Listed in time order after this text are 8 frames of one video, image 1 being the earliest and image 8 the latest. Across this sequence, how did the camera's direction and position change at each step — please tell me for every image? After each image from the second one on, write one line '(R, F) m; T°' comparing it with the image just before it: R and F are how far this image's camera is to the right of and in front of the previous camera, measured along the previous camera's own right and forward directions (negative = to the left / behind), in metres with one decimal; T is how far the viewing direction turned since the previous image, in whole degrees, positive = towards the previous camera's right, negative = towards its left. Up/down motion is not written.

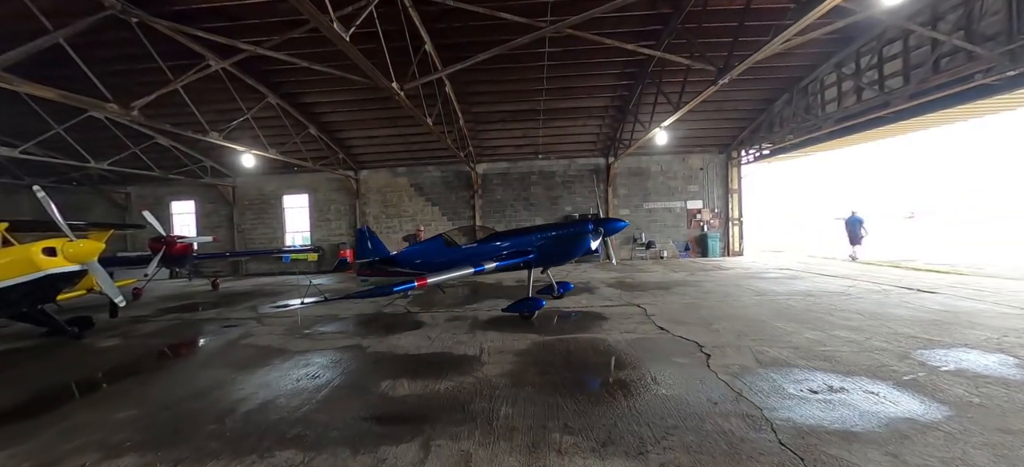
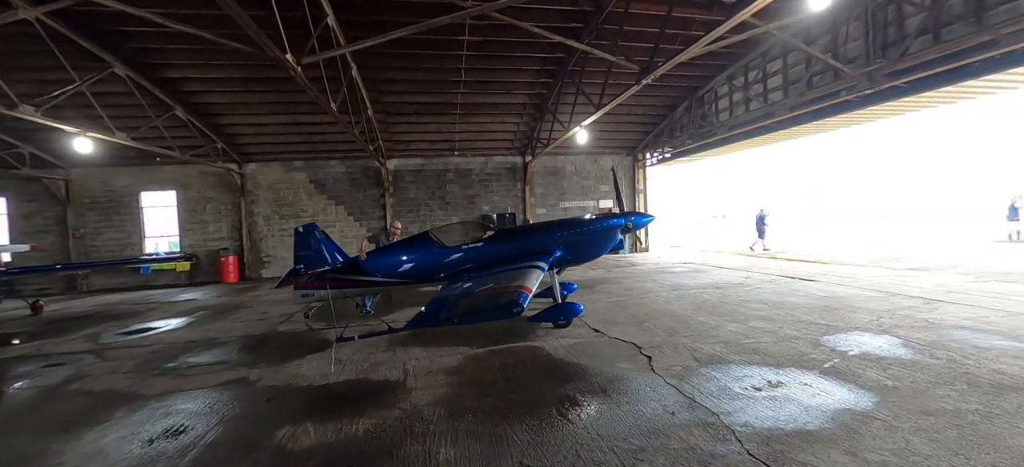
(-0.1, +0.4) m; +13°
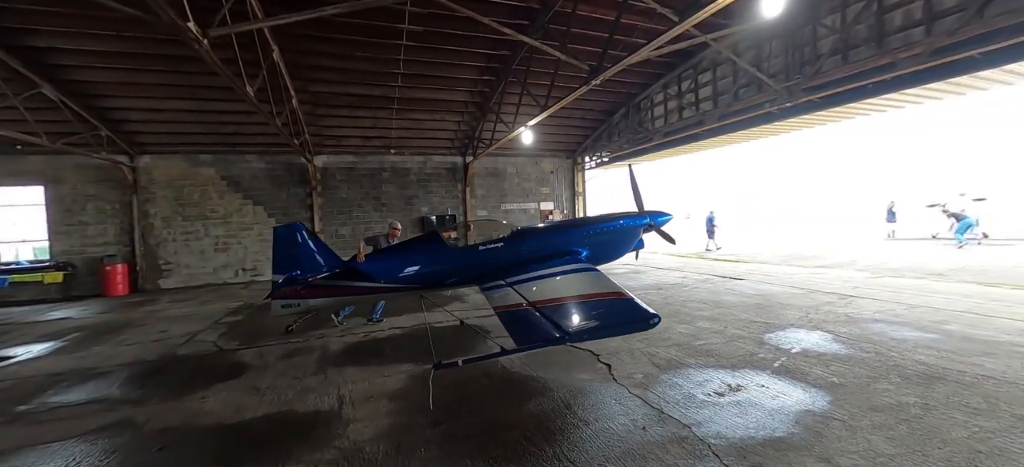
(-0.1, +0.3) m; +10°
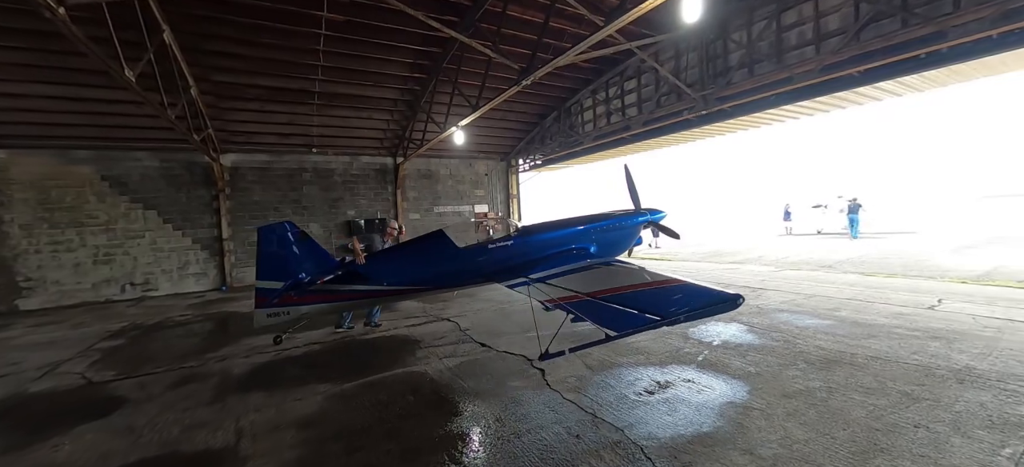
(+0.1, +0.2) m; +10°
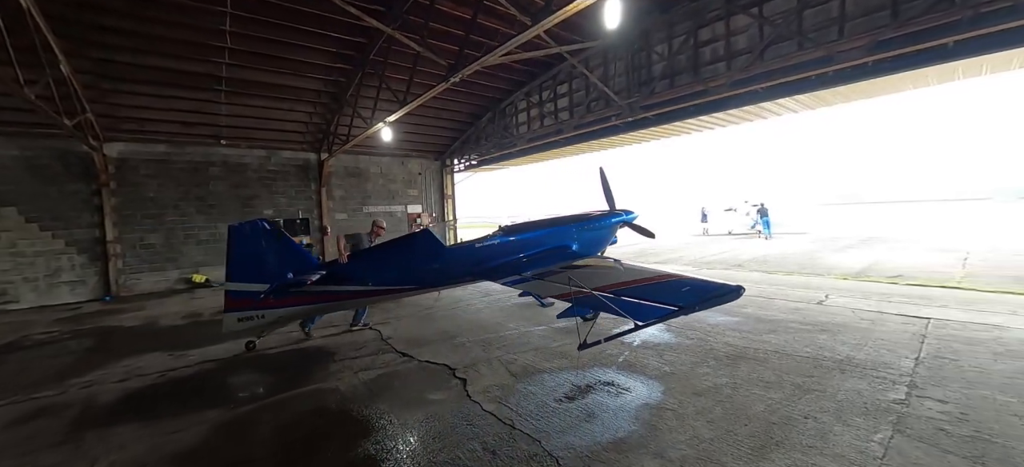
(+0.2, +0.1) m; +9°
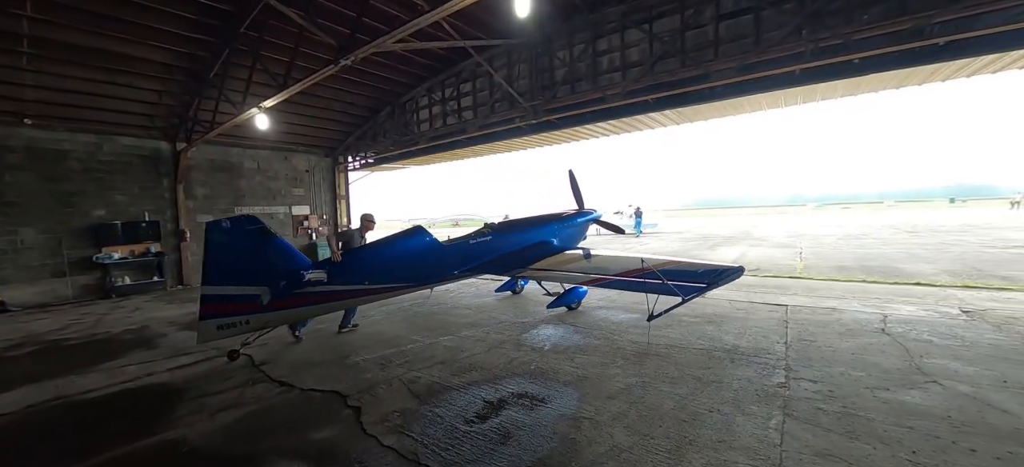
(0.0, +0.3) m; +14°
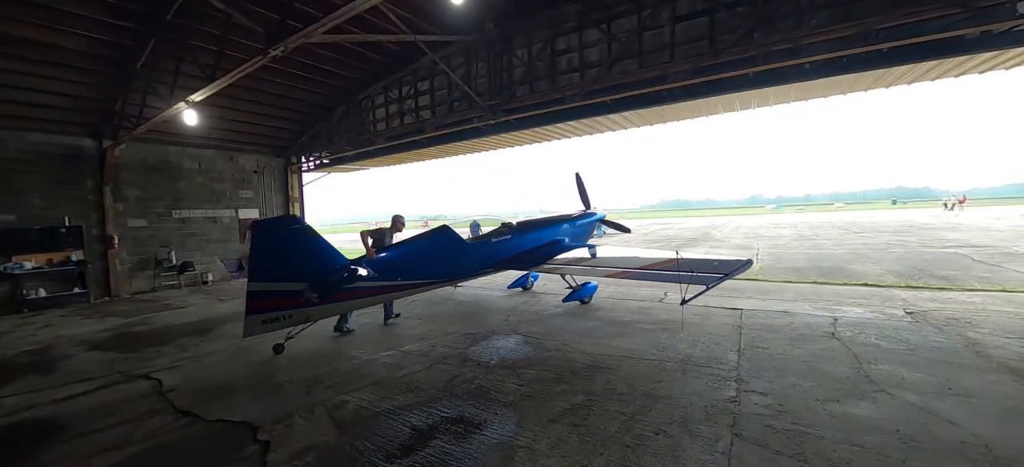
(+0.2, +0.2) m; +4°
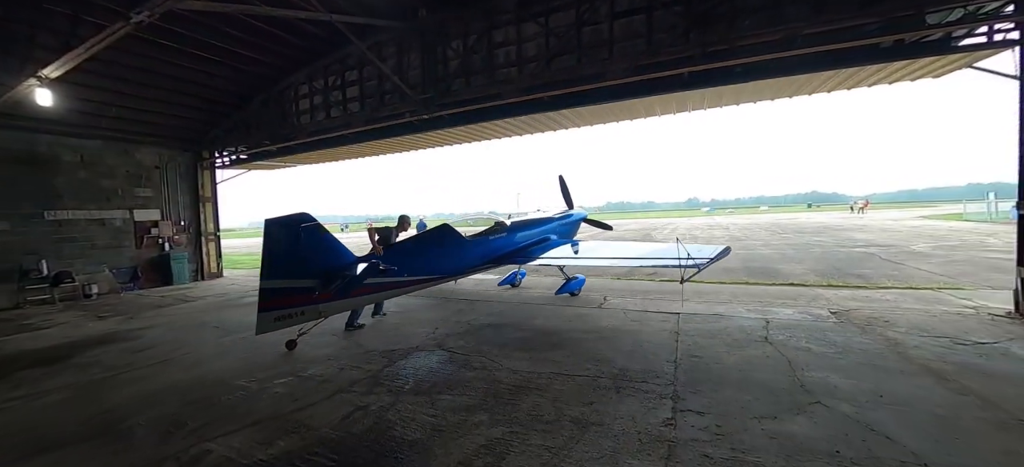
(+0.2, +0.3) m; +7°
